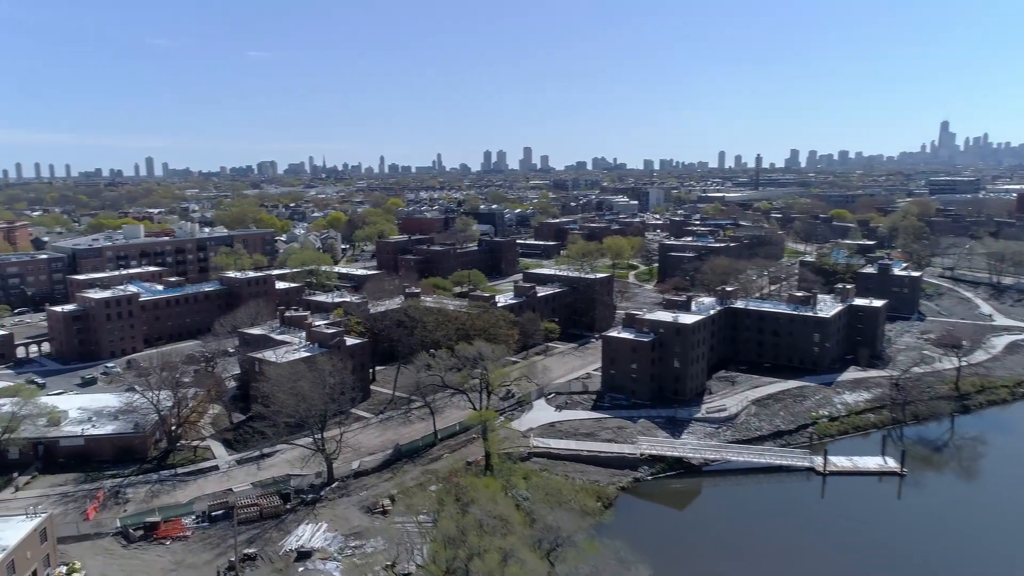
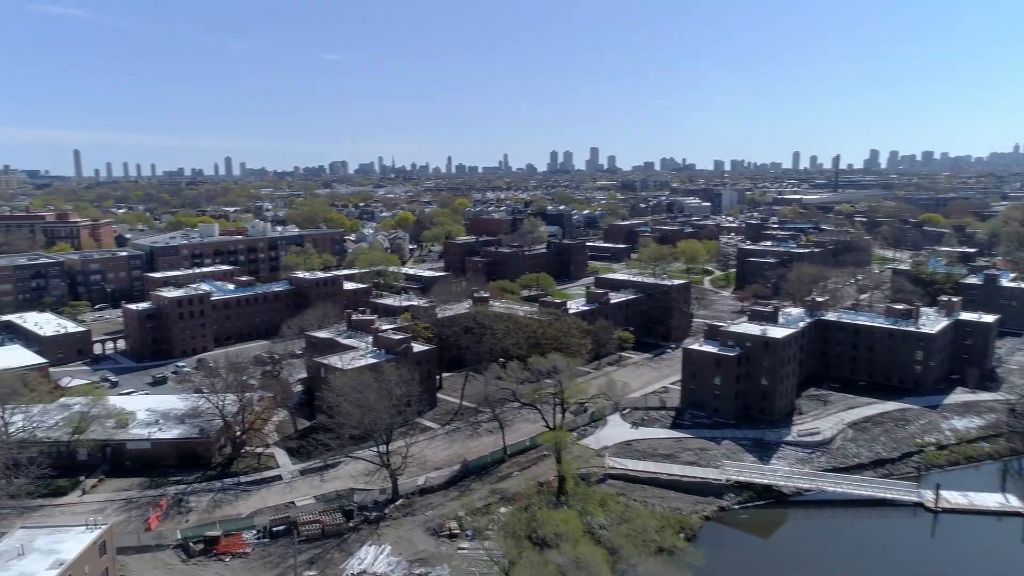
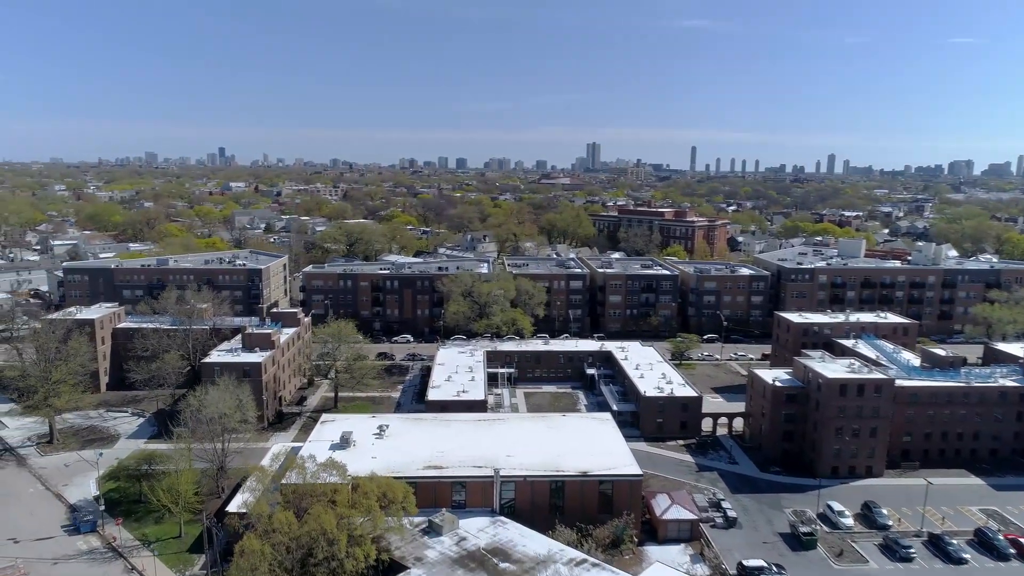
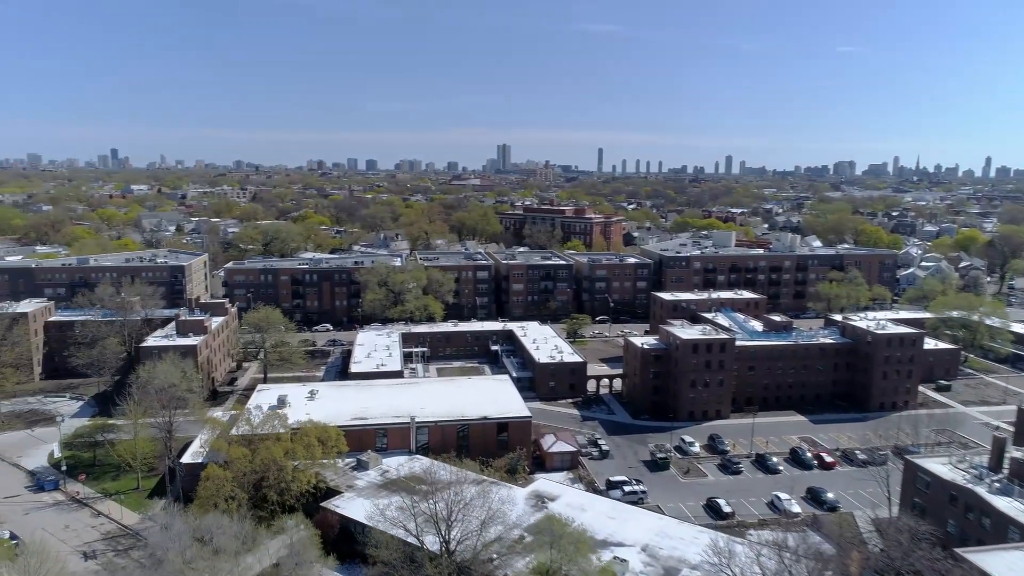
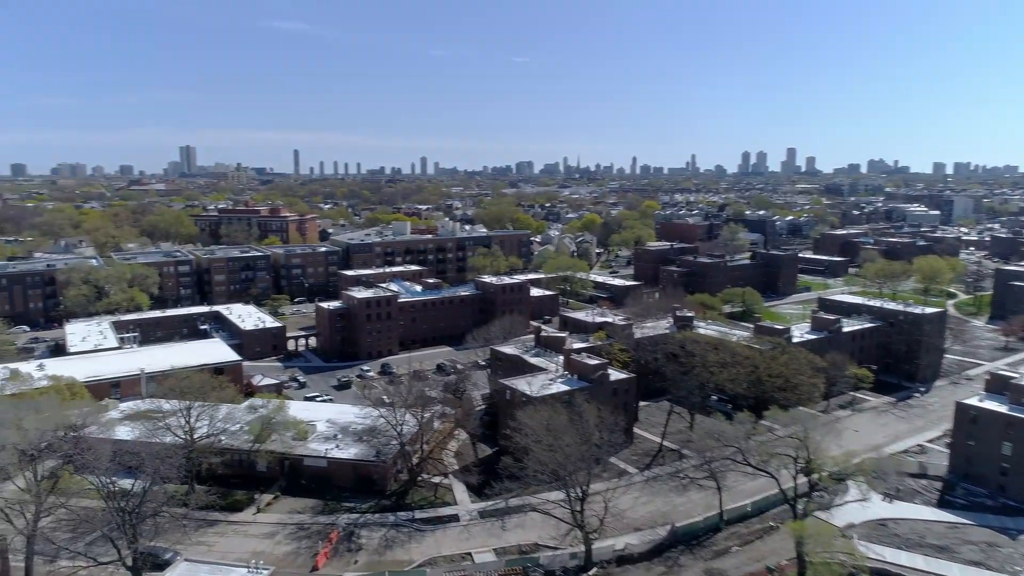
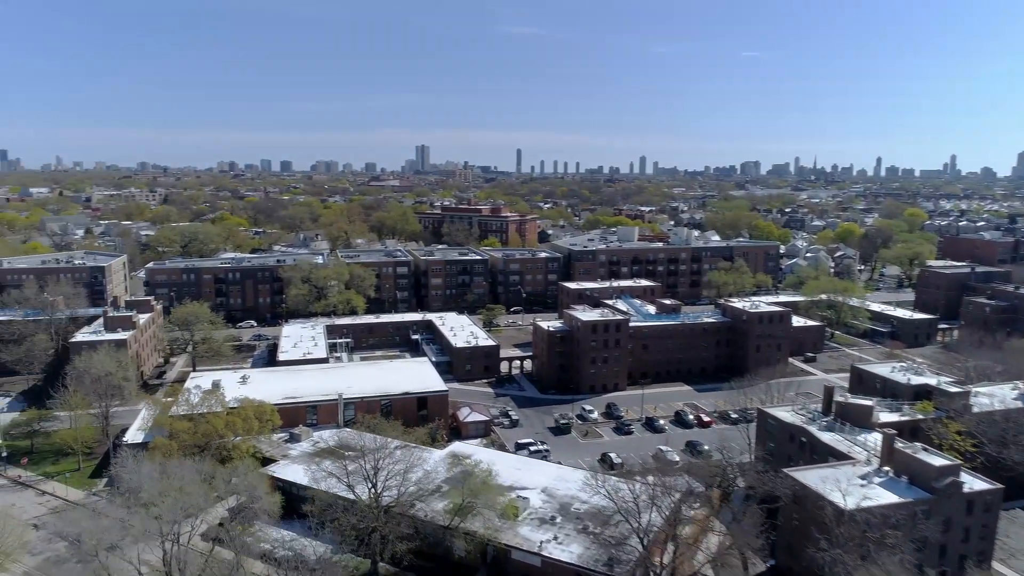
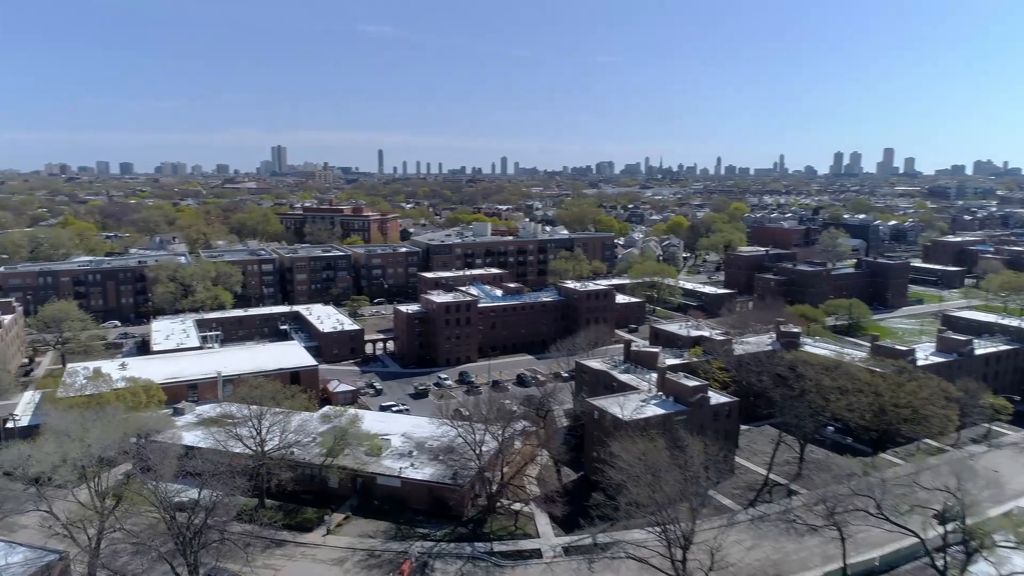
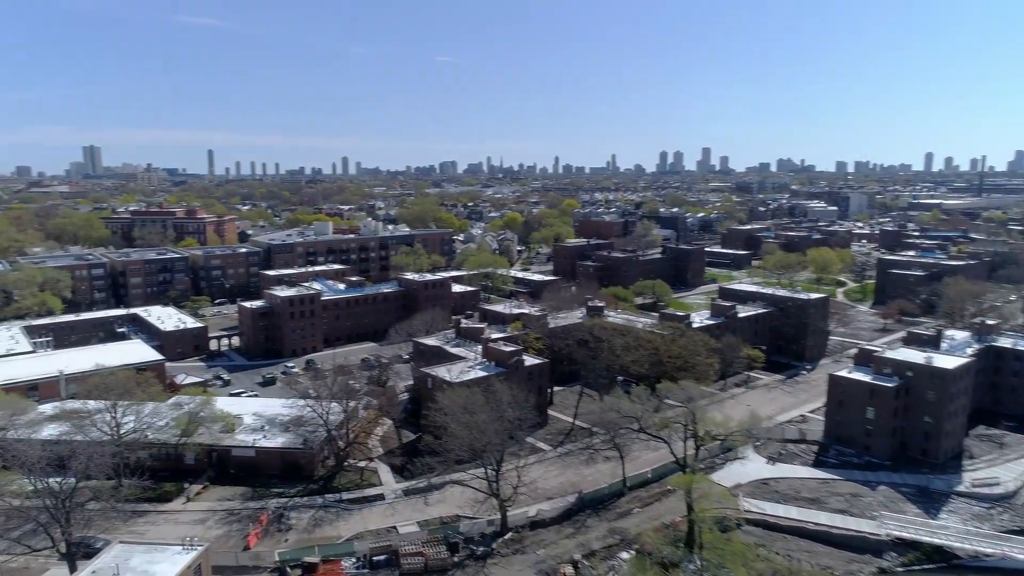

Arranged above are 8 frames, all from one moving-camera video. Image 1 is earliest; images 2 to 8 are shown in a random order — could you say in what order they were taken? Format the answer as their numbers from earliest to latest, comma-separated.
2, 8, 5, 7, 6, 4, 3
